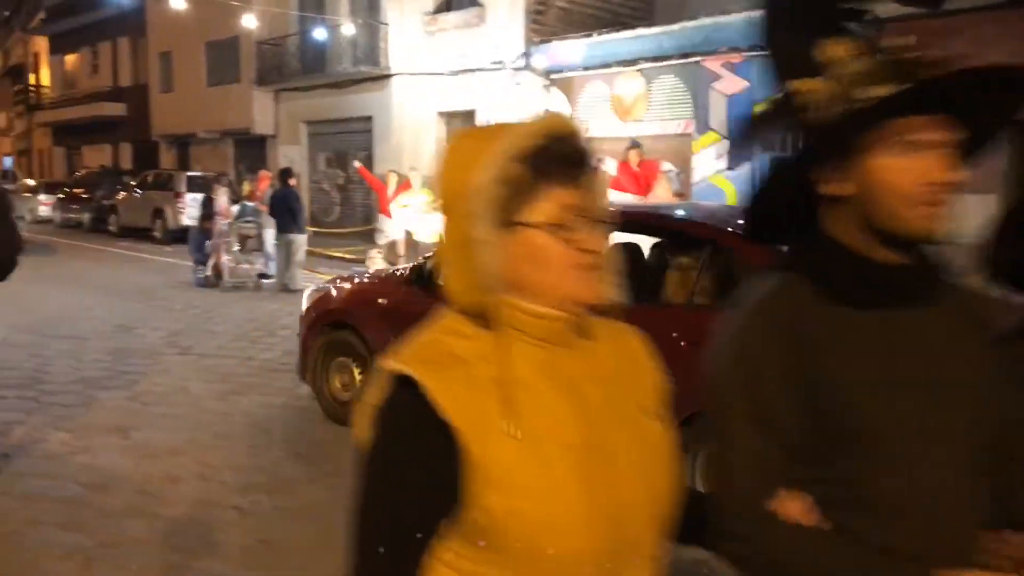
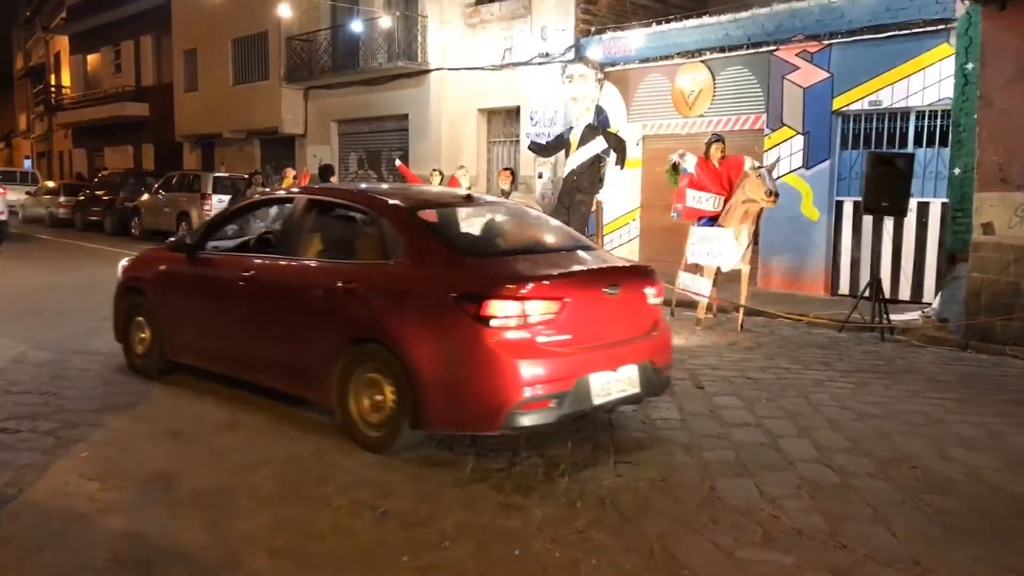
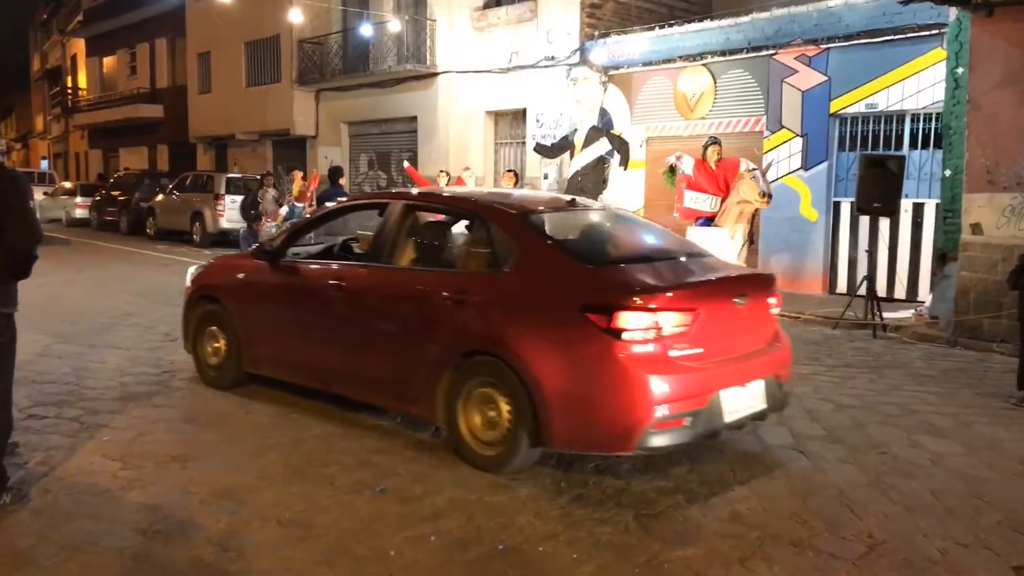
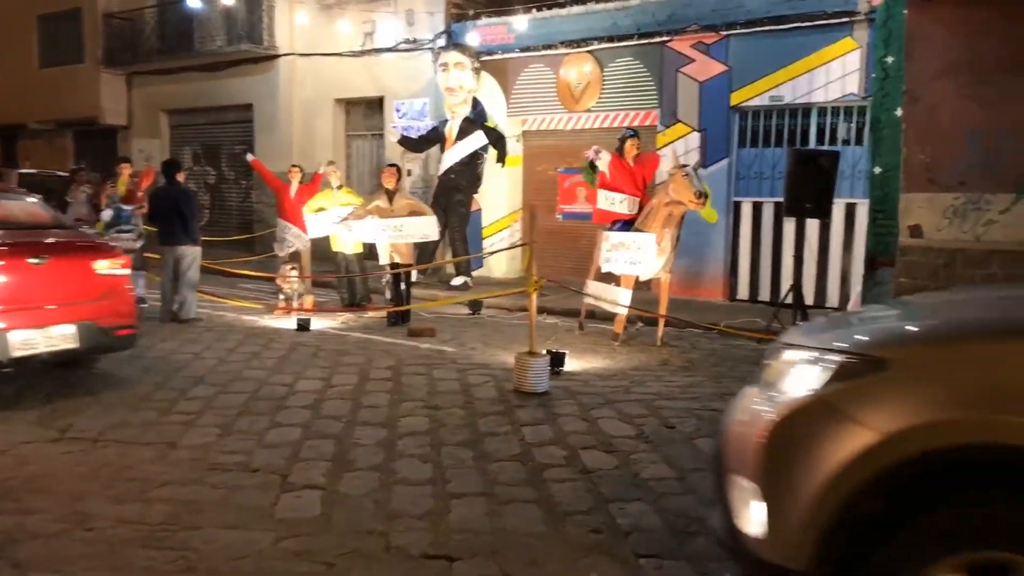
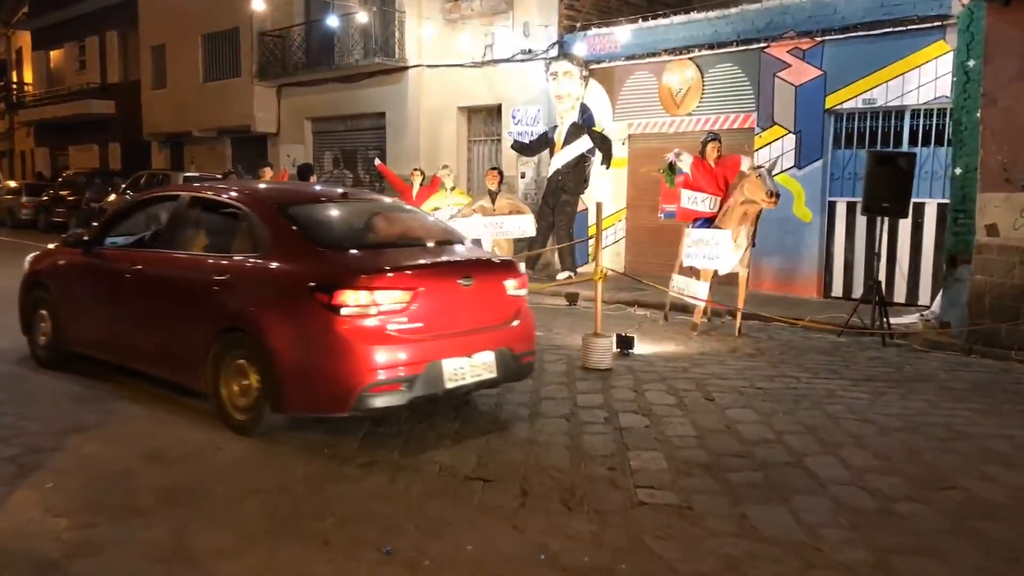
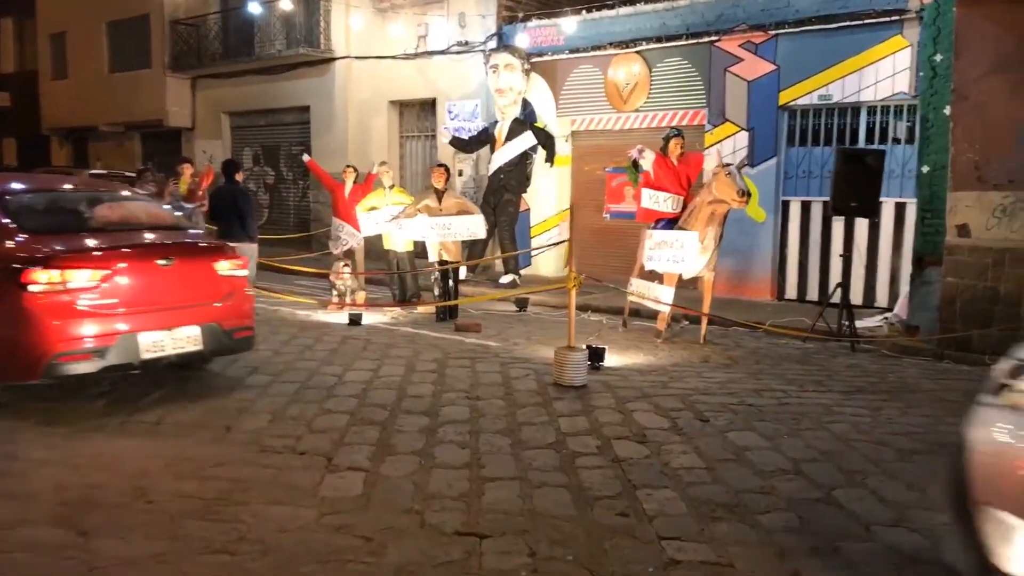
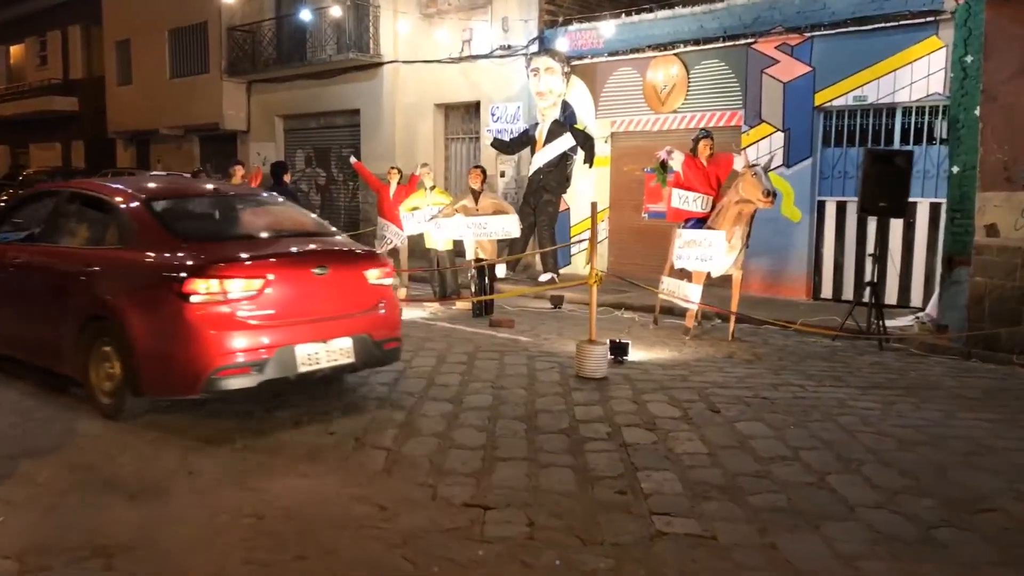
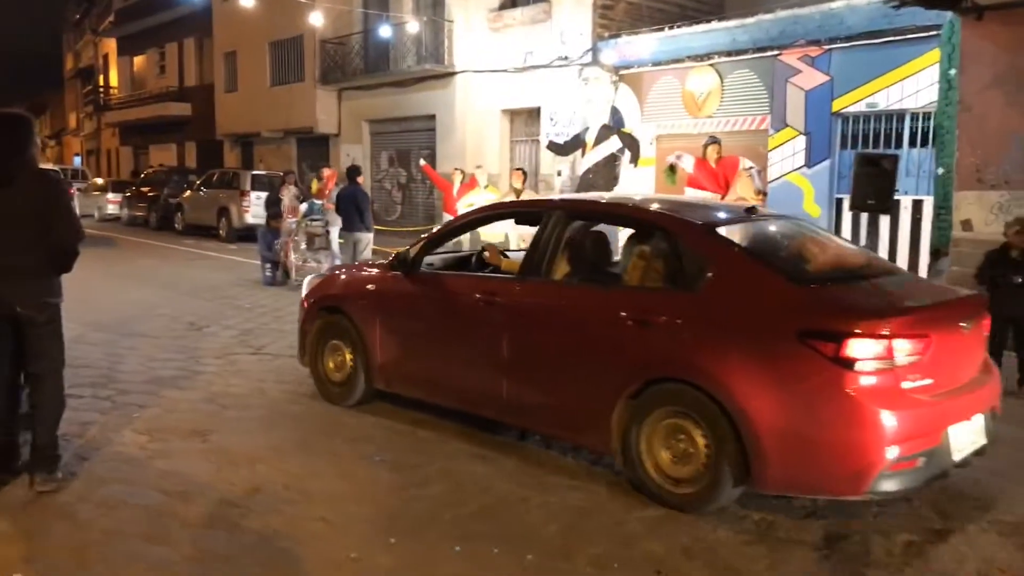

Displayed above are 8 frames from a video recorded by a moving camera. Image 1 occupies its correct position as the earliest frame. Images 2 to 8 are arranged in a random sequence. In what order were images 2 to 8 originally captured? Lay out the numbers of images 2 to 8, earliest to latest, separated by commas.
8, 3, 2, 5, 7, 6, 4
